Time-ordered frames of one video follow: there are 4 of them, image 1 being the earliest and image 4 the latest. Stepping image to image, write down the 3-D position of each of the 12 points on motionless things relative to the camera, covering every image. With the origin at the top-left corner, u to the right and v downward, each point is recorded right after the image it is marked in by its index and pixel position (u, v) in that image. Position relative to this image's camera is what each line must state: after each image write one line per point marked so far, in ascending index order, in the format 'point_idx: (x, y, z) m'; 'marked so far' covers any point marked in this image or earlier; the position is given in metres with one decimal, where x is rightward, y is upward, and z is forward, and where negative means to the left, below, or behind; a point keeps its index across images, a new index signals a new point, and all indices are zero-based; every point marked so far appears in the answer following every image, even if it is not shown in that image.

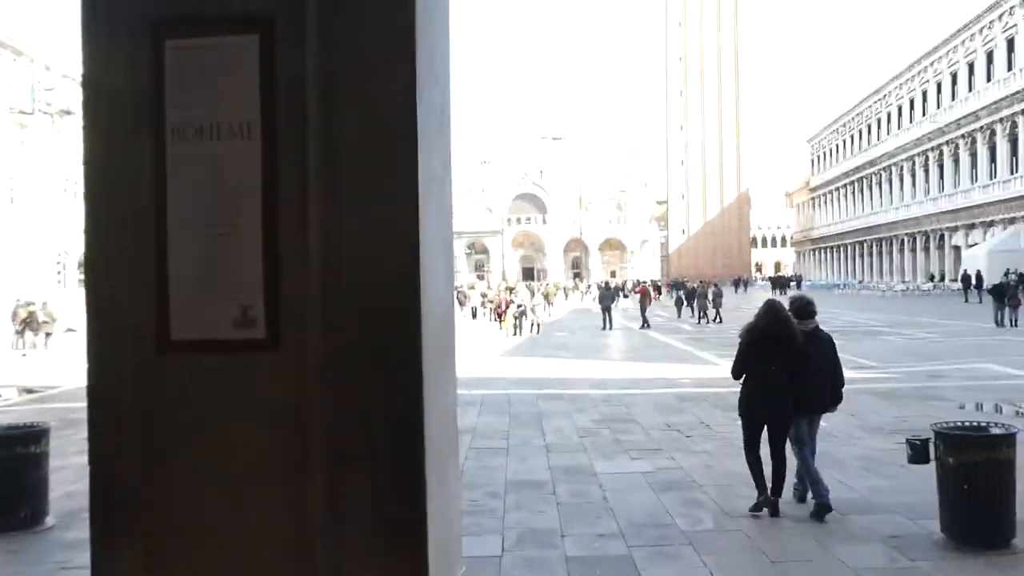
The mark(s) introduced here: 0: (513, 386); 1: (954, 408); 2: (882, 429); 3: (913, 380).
0: (0.0, -1.4, +12.1) m
1: (+5.1, -1.4, +9.5) m
2: (+3.8, -1.4, +8.4) m
3: (+5.8, -1.4, +11.9) m
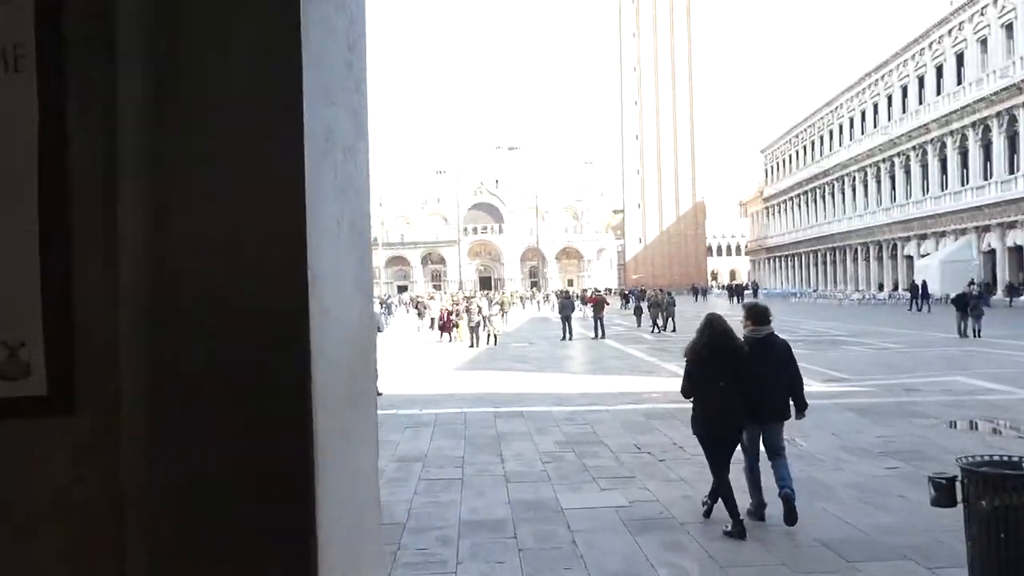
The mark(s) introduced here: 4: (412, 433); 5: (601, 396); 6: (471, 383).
0: (-0.6, -1.6, +11.3) m
1: (+4.6, -1.5, +8.9) m
2: (+3.3, -1.5, +7.7) m
3: (+5.2, -1.5, +11.4) m
4: (-1.1, -1.6, +9.0) m
5: (+1.3, -1.5, +11.7) m
6: (-0.7, -1.6, +13.7) m
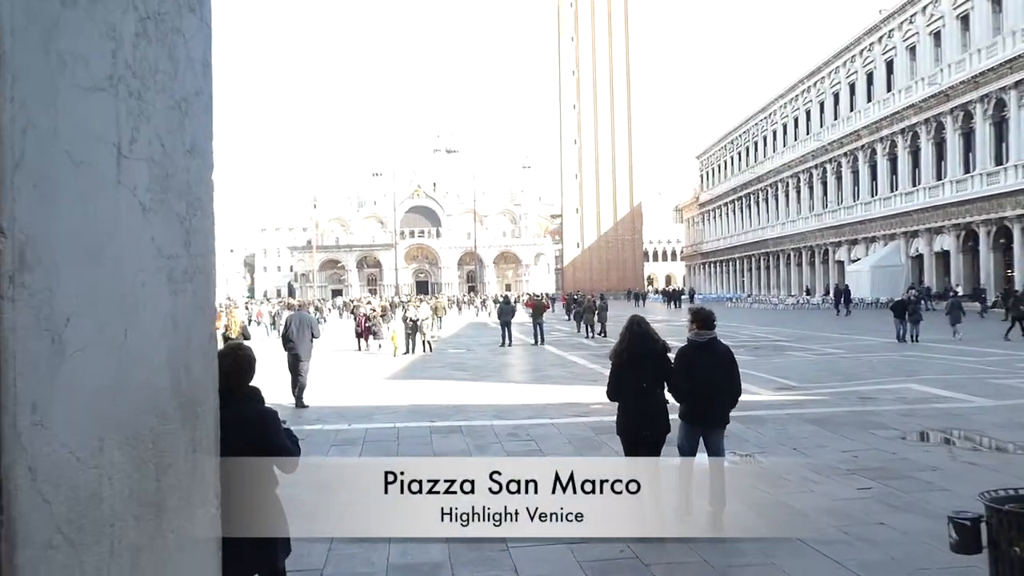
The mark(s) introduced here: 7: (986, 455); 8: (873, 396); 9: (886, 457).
0: (-1.4, -1.6, +10.4) m
1: (+4.0, -1.6, +8.4) m
2: (+2.8, -1.6, +7.2) m
3: (+4.4, -1.6, +10.9) m
4: (-1.7, -1.6, +8.1) m
5: (+0.5, -1.6, +10.9) m
6: (-1.7, -1.6, +12.8) m
7: (+4.4, -1.6, +7.7) m
8: (+5.2, -1.6, +11.8) m
9: (+3.5, -1.6, +7.7) m
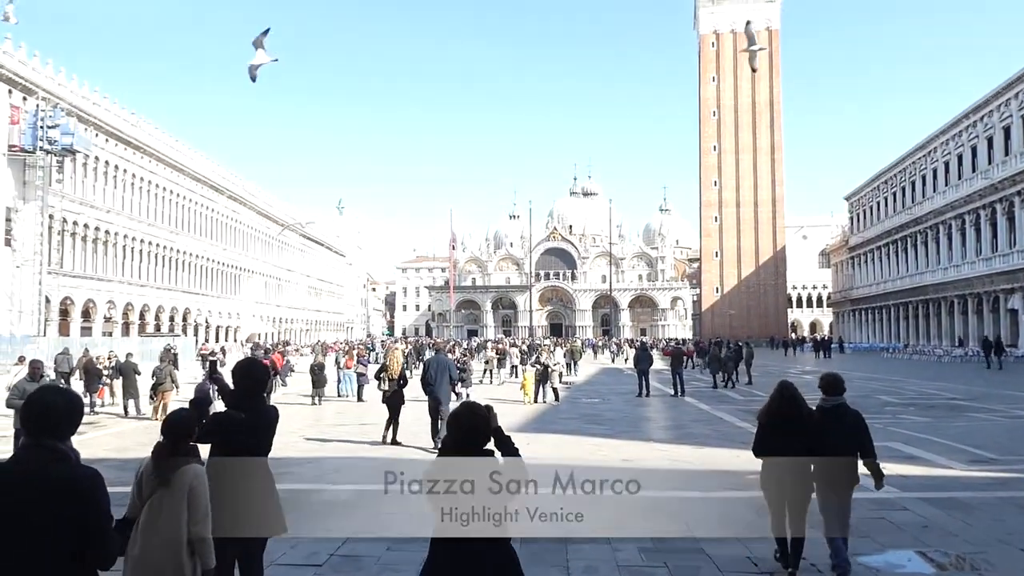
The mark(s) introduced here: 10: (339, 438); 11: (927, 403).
0: (+0.2, -2.2, +9.3) m
1: (+5.2, -2.0, +6.5) m
2: (+3.8, -2.0, +5.4) m
3: (+6.0, -2.2, +8.9) m
4: (-0.5, -2.0, +7.1) m
5: (+2.1, -2.1, +9.5) m
6: (+0.3, -2.3, +11.7) m
7: (+5.5, -2.0, +5.7) m
8: (+6.9, -2.2, +9.6) m
9: (+4.6, -2.0, +5.8) m
10: (-2.9, -2.4, +13.4) m
11: (+10.0, -2.8, +19.9) m
